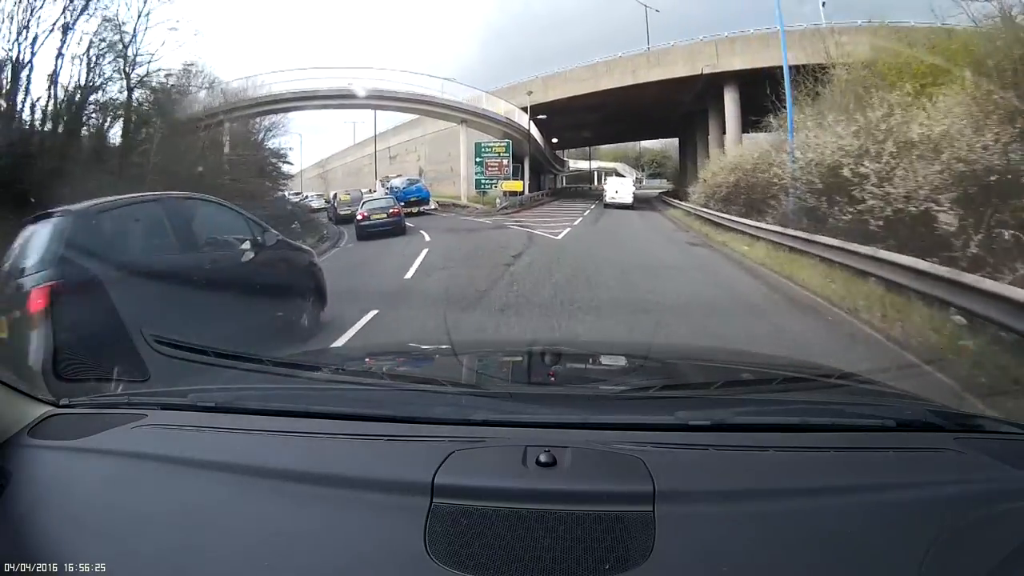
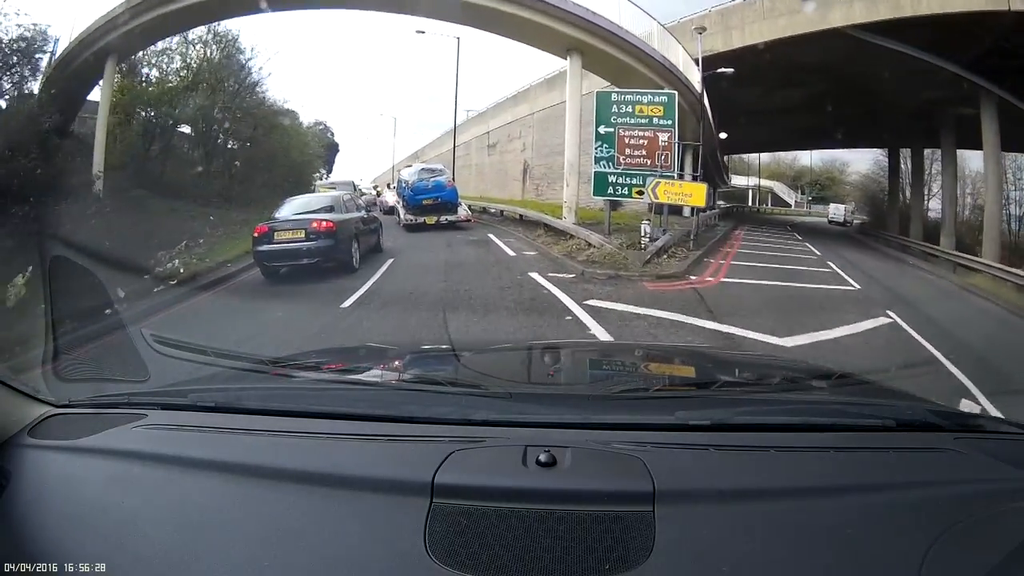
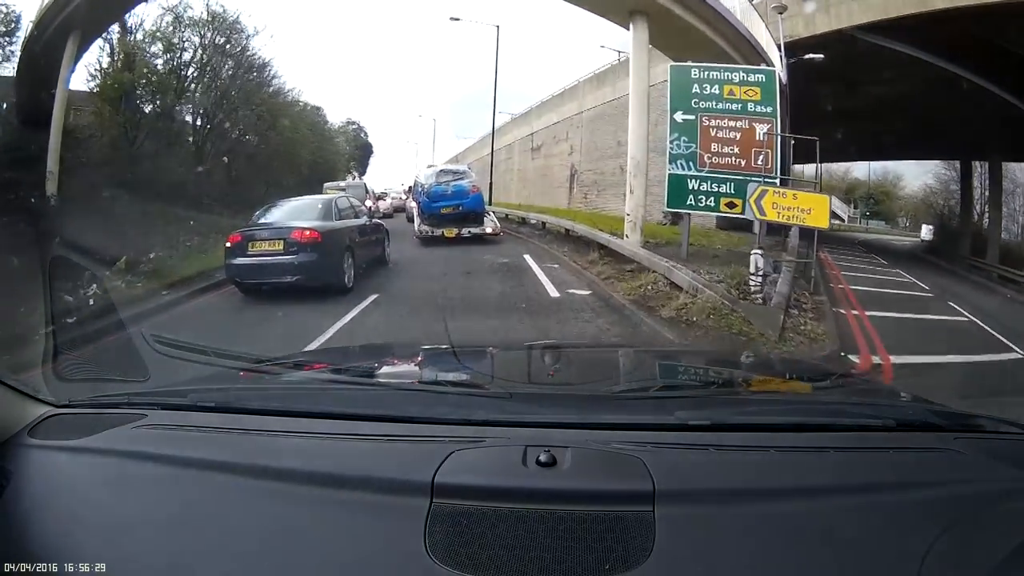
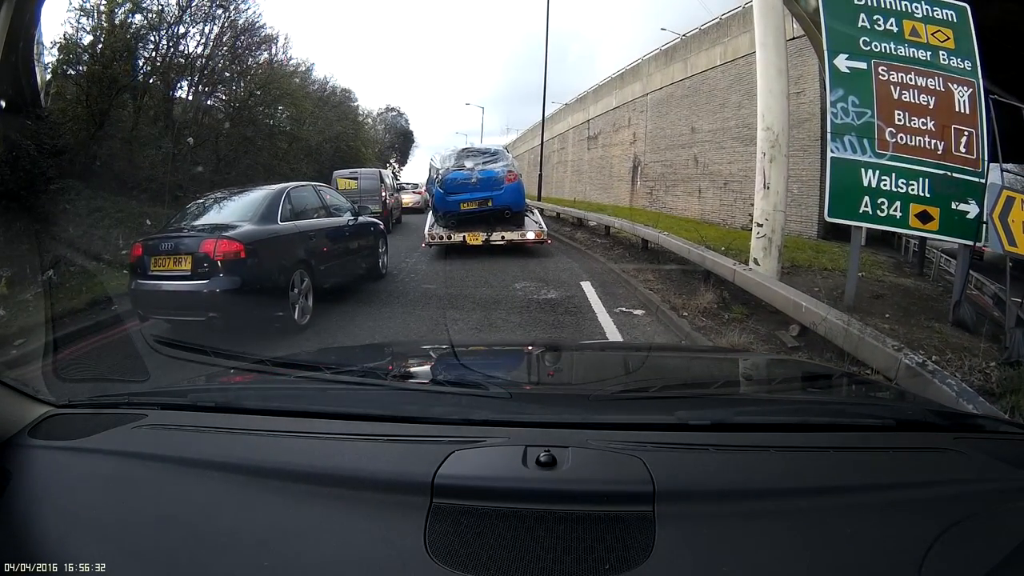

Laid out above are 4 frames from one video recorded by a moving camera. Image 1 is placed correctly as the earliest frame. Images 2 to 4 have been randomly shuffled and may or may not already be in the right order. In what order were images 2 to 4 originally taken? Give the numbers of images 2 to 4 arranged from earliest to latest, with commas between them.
2, 3, 4
